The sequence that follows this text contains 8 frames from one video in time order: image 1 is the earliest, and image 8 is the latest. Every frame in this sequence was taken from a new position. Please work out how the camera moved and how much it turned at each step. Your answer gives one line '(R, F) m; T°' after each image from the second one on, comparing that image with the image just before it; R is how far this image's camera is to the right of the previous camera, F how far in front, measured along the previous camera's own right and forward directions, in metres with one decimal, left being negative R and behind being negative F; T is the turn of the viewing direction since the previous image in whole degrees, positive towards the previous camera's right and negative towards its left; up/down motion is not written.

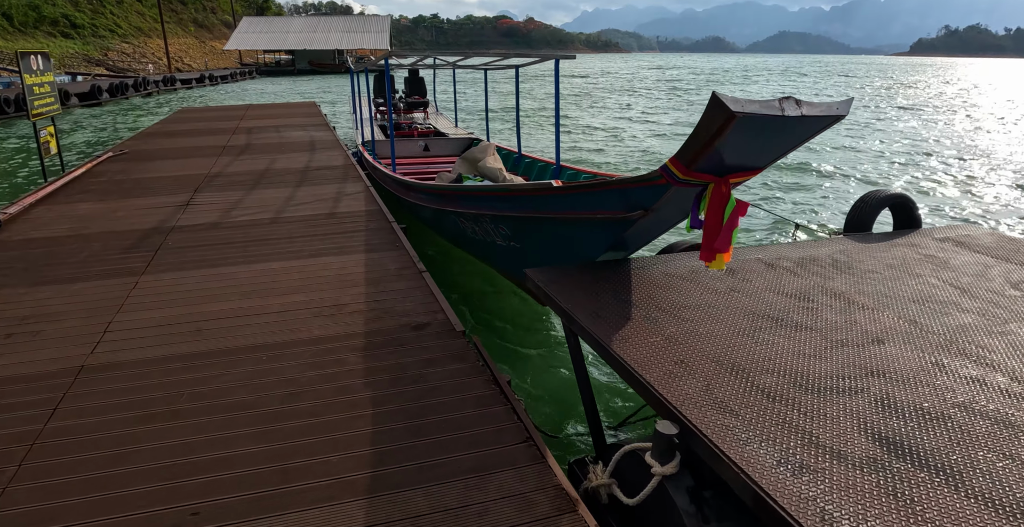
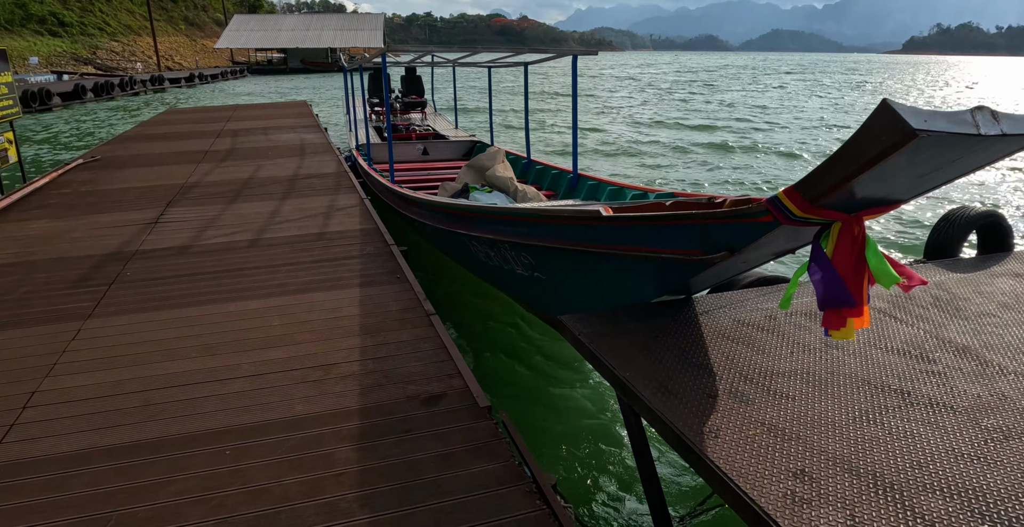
(-0.2, +0.9) m; 0°
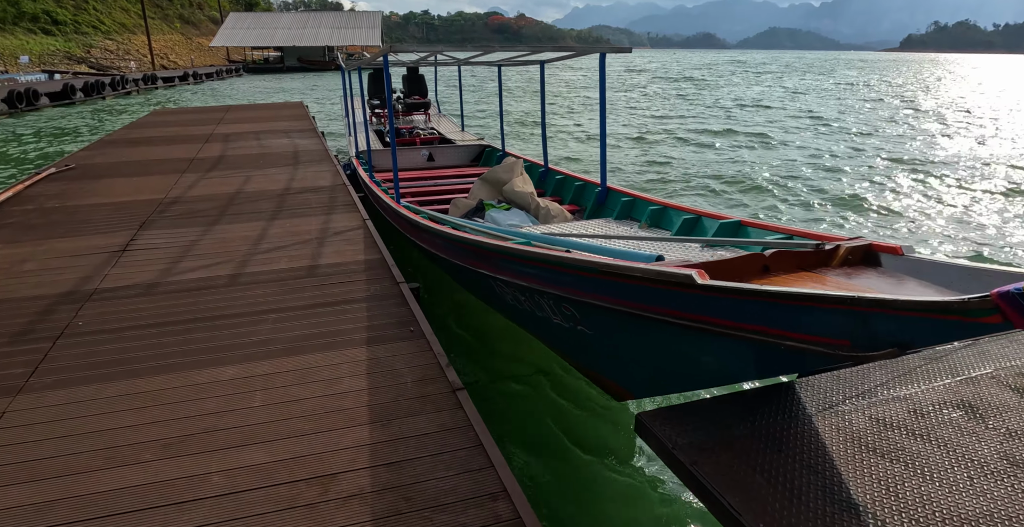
(-0.2, +0.9) m; 0°
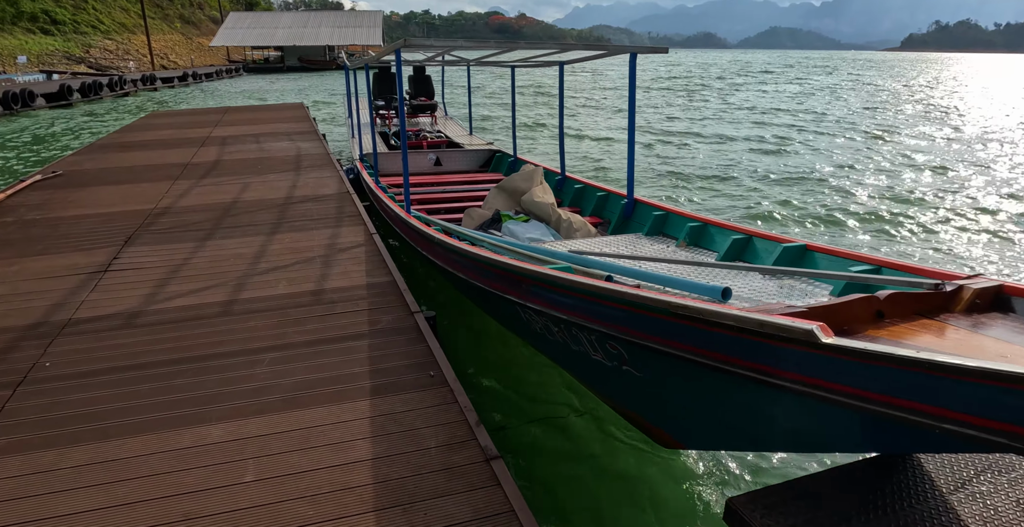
(-0.2, +0.5) m; 0°
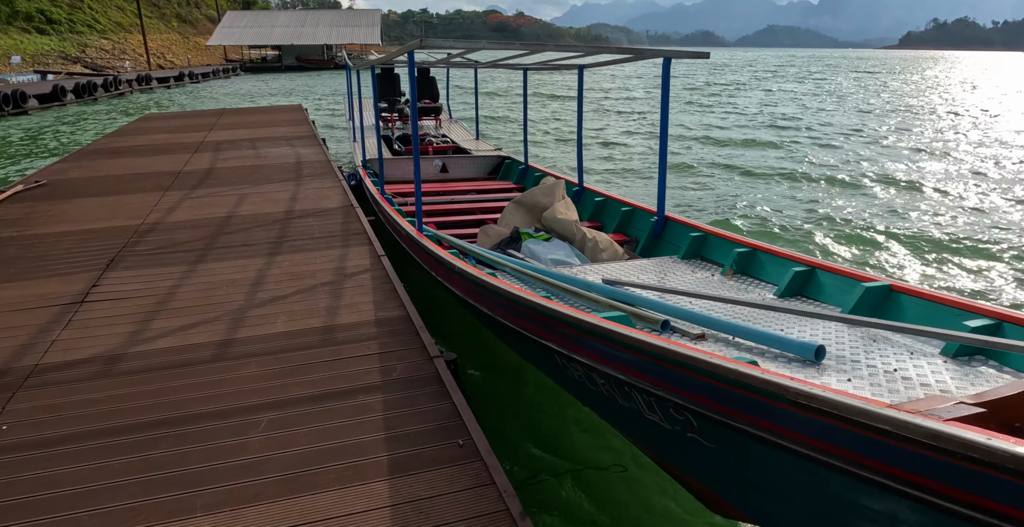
(-0.2, +0.5) m; 0°
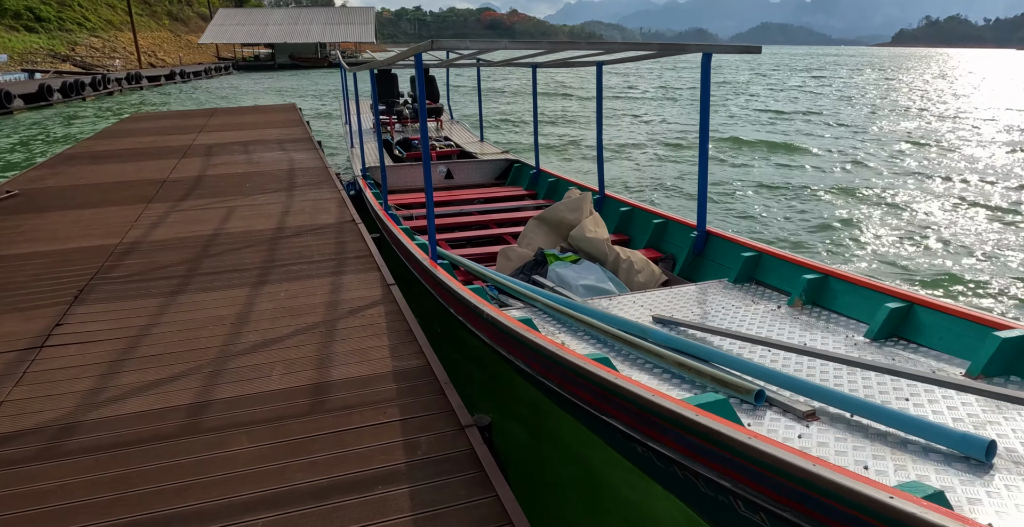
(-0.2, +0.6) m; 0°
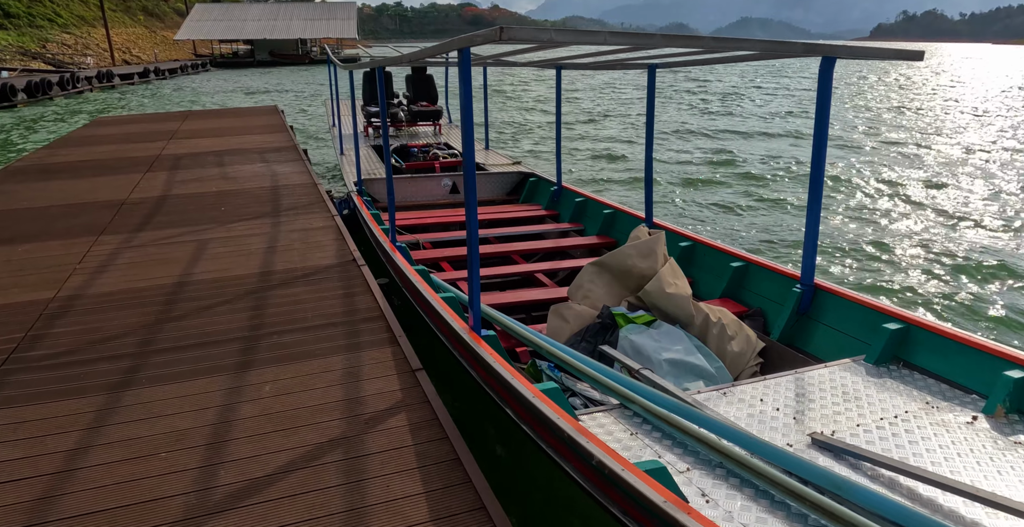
(-0.4, +1.2) m; +1°
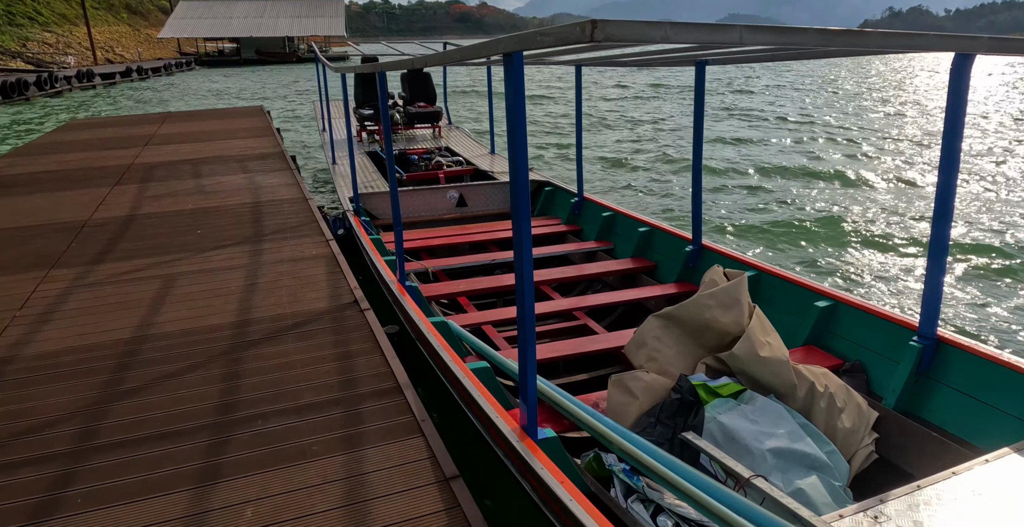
(-0.3, +0.9) m; +1°
